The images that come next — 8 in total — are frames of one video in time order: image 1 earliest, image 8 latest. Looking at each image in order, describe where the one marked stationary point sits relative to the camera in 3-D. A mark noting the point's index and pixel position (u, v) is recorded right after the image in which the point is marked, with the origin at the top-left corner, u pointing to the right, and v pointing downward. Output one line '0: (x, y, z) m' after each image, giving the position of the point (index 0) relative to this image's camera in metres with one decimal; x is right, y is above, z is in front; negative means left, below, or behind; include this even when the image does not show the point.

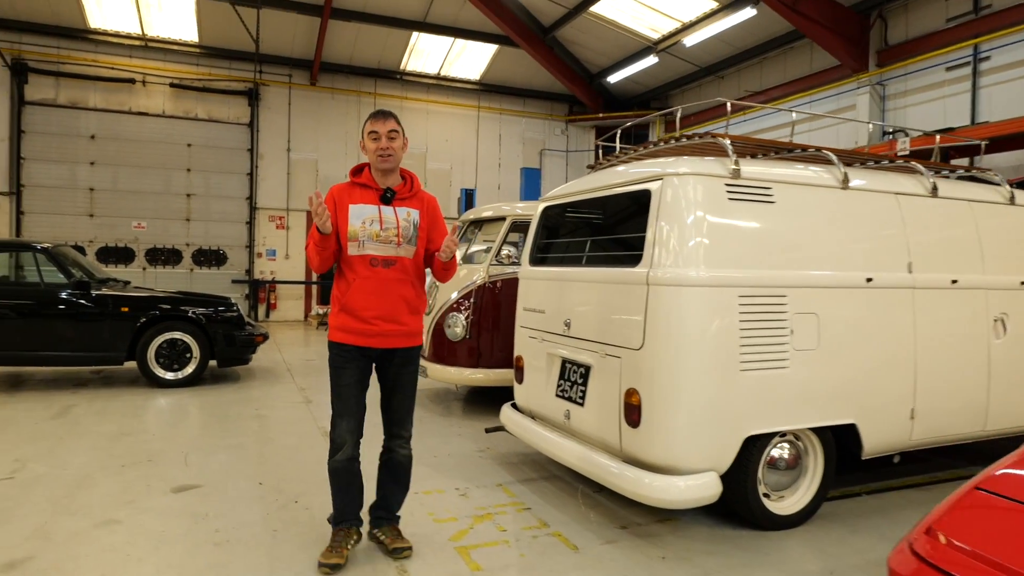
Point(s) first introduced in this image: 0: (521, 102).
0: (+0.3, +3.9, +14.2) m
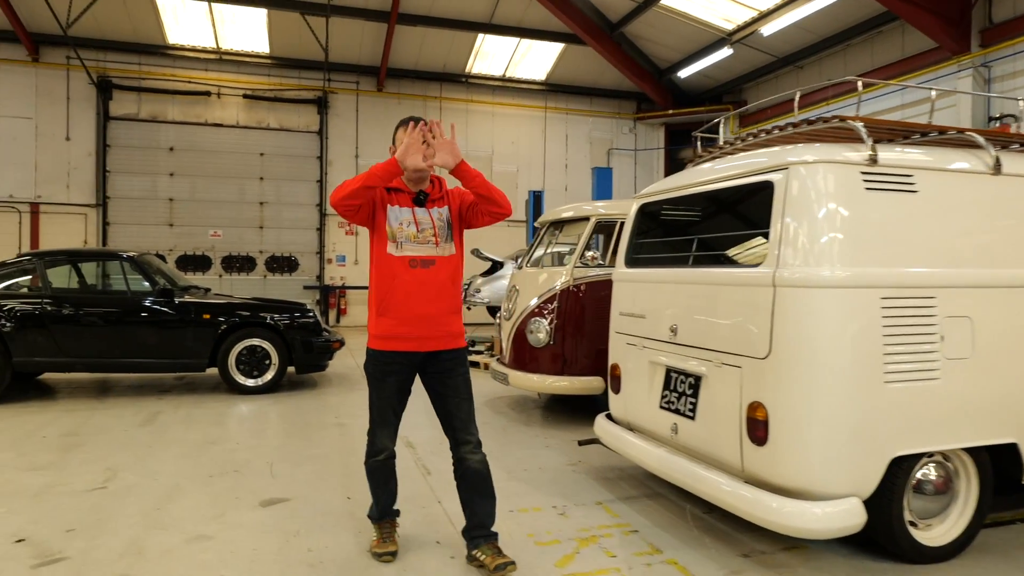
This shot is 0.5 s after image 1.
0: (+1.6, +3.8, +13.9) m
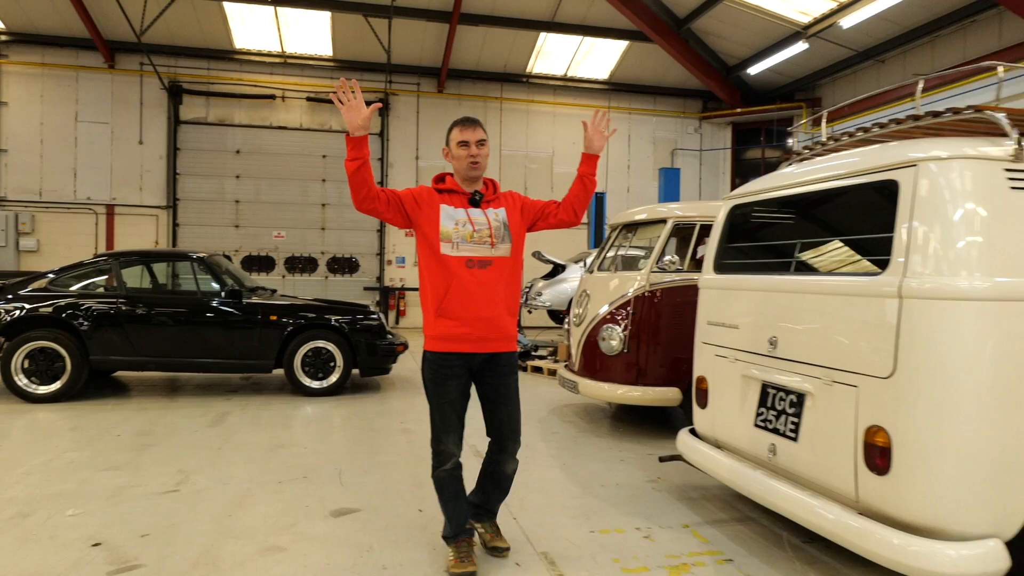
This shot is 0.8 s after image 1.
0: (+2.9, +3.8, +13.5) m
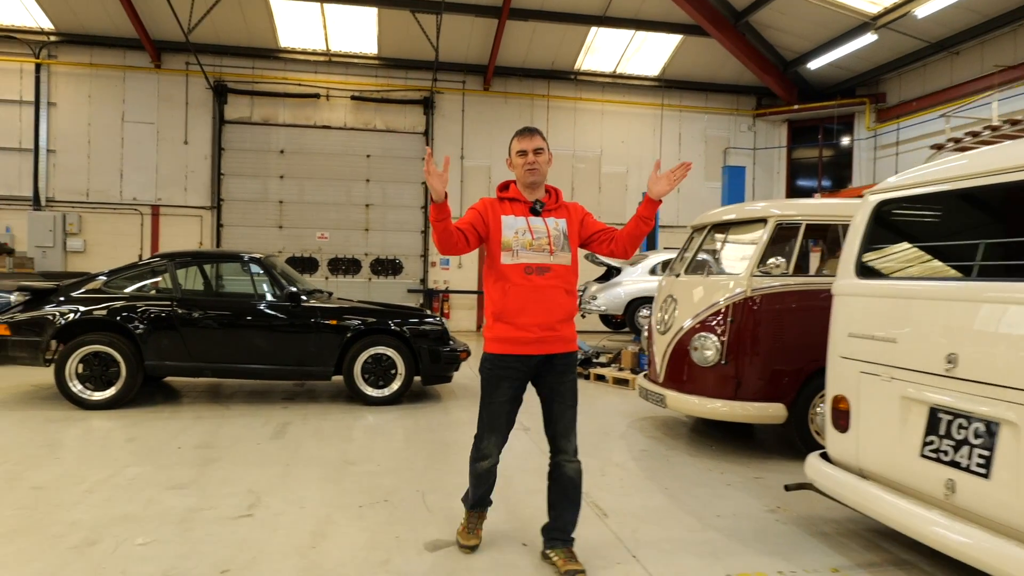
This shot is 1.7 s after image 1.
0: (+3.7, +3.7, +13.1) m
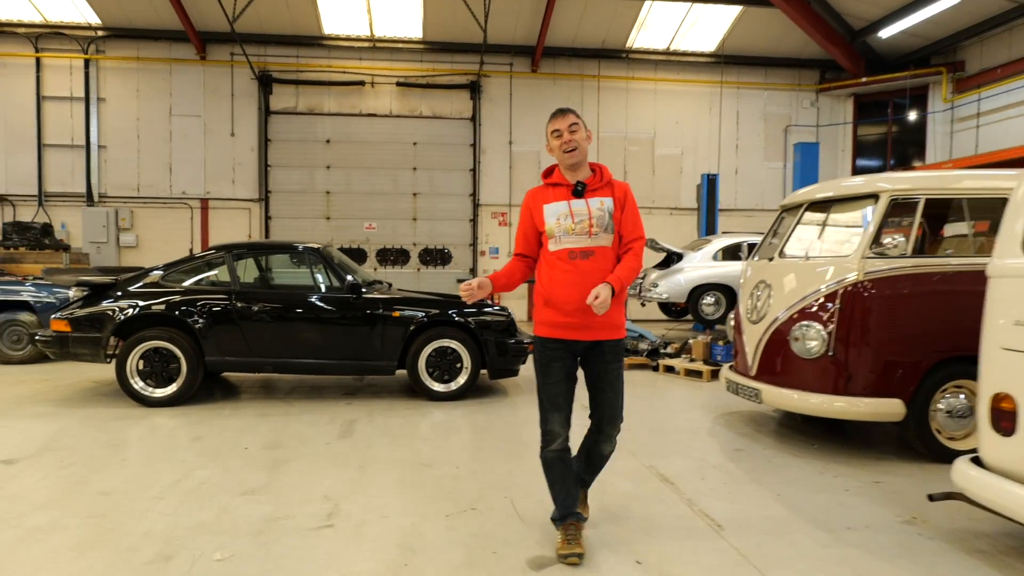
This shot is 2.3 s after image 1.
0: (+4.6, +4.0, +12.5) m
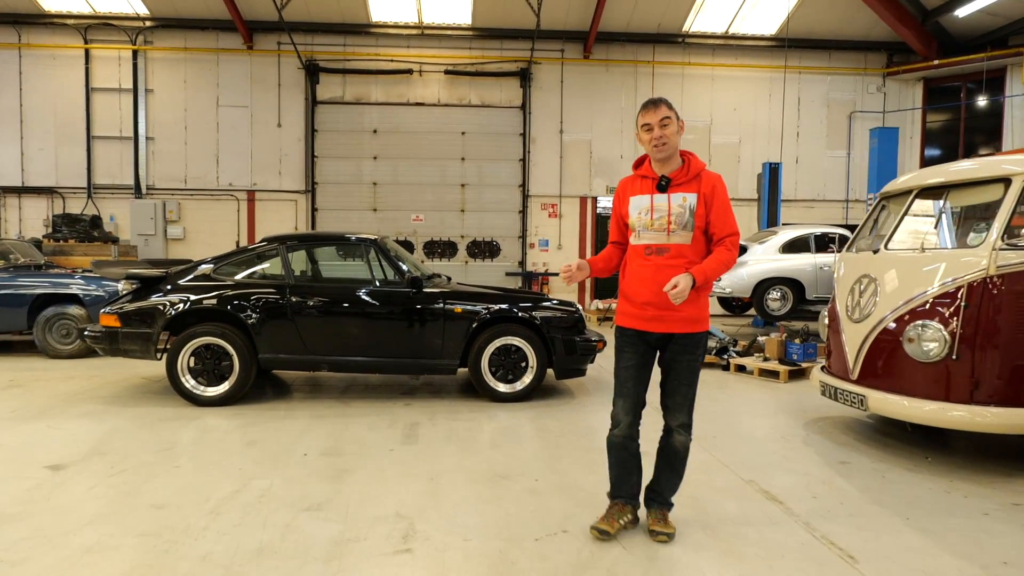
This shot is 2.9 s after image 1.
0: (+5.5, +4.1, +11.8) m
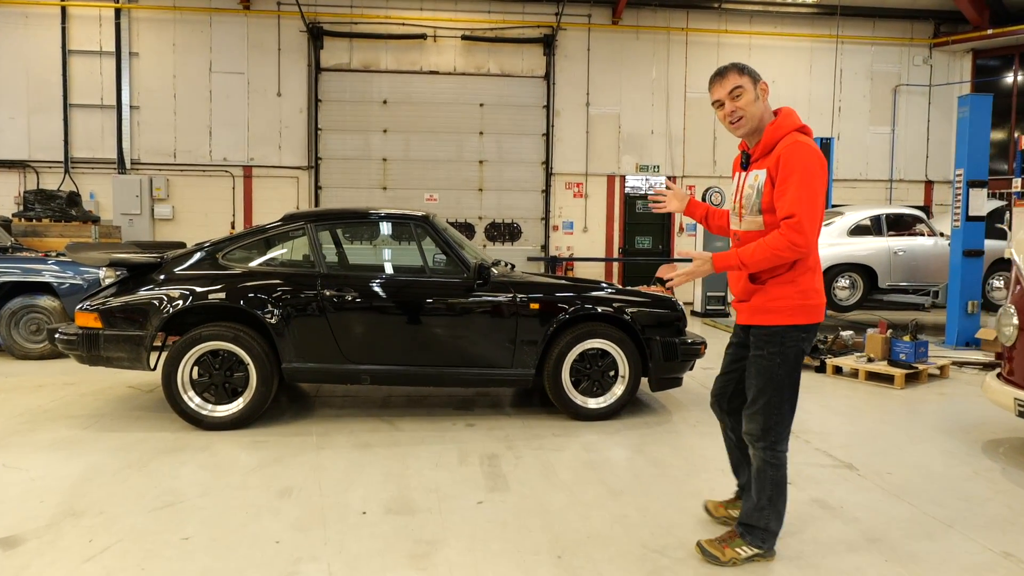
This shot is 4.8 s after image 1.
0: (+5.9, +4.3, +10.8) m
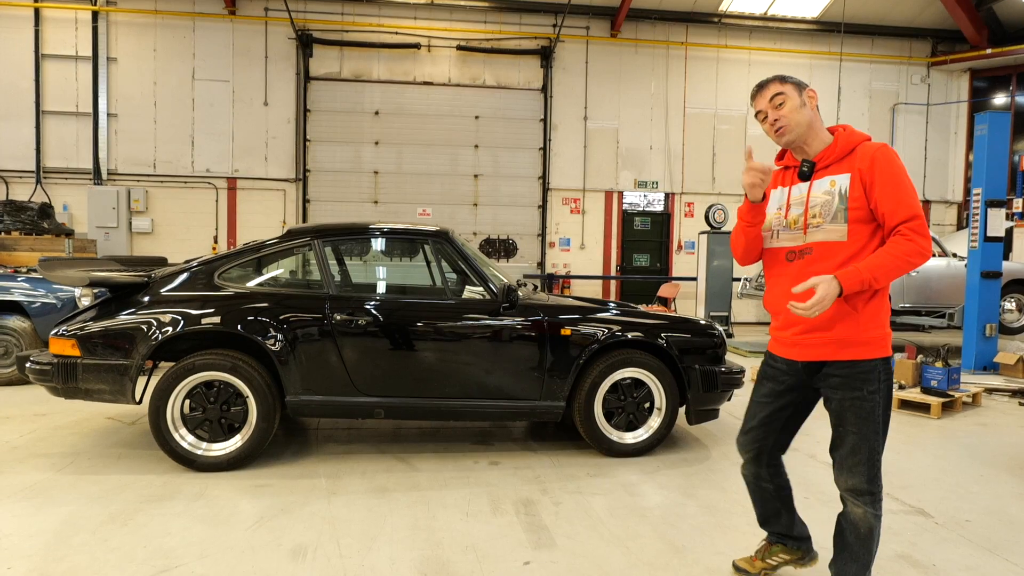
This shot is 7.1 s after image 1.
0: (+5.8, +4.0, +10.8) m
